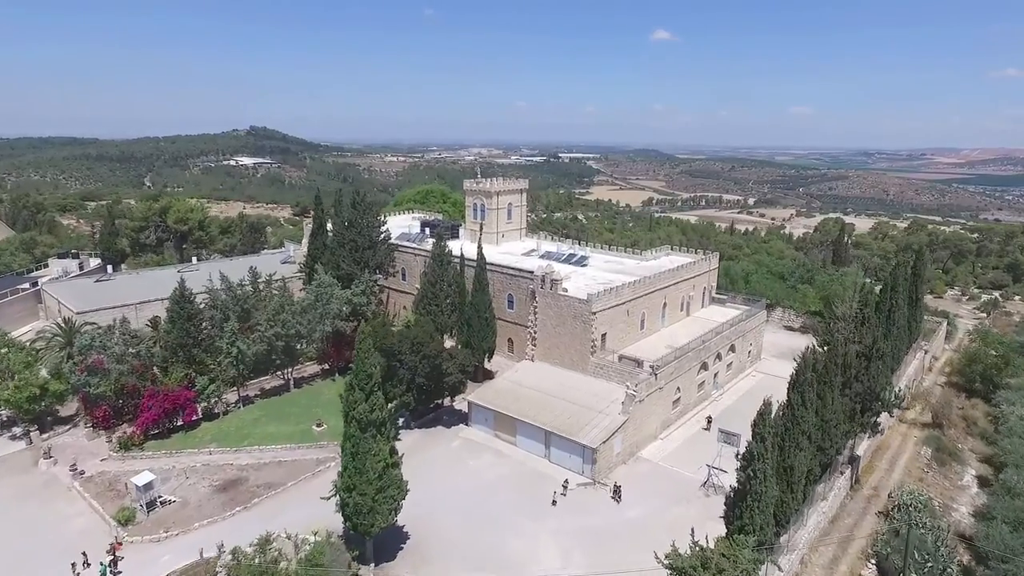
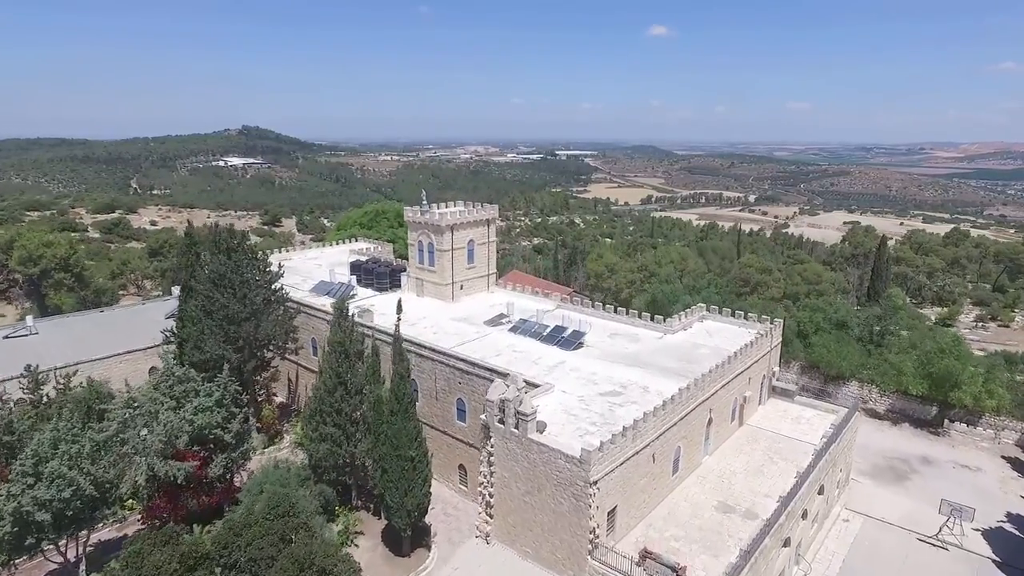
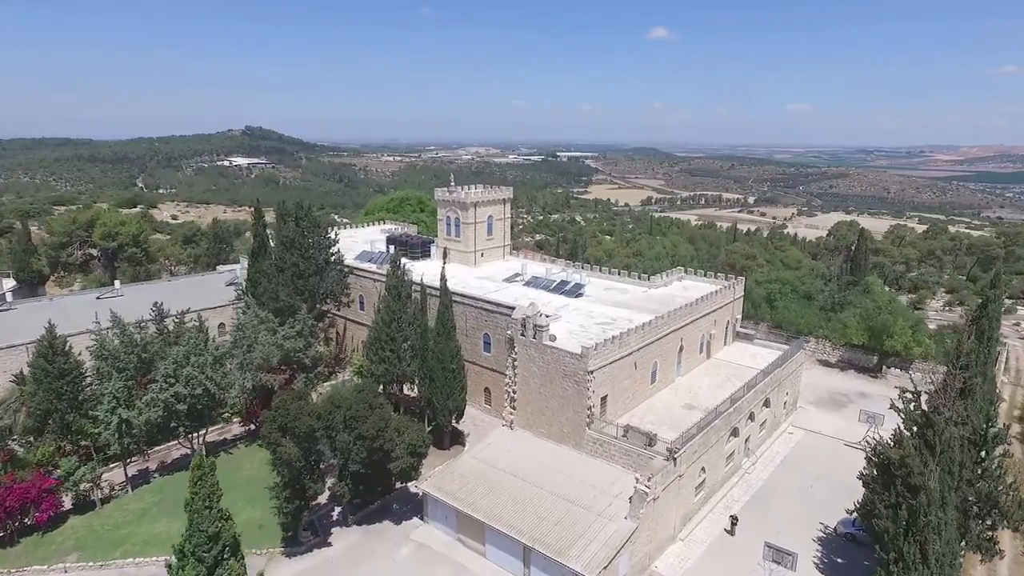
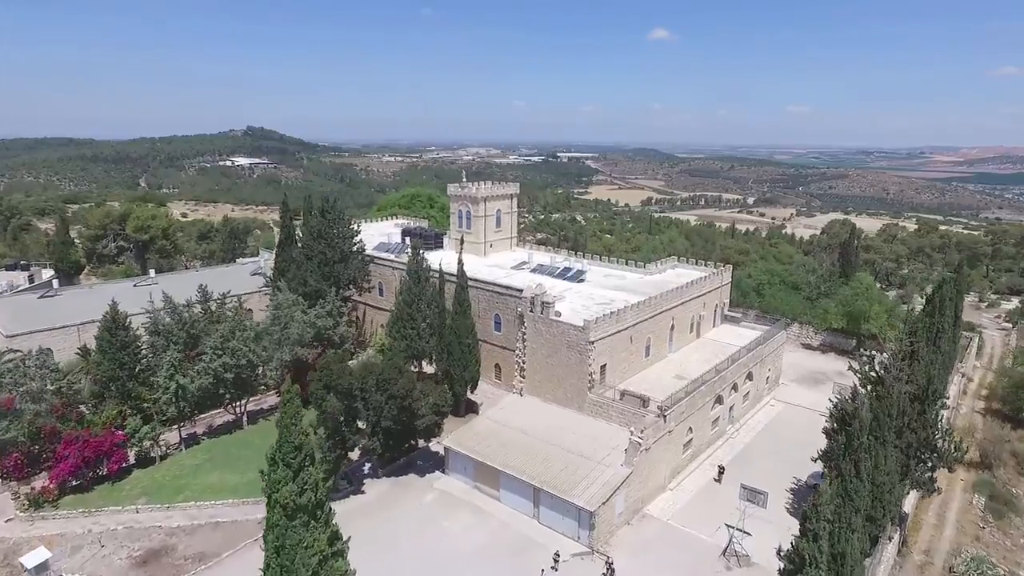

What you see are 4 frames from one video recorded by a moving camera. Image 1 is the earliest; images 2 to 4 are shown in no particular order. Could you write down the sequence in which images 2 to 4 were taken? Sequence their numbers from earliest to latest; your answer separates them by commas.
4, 3, 2
